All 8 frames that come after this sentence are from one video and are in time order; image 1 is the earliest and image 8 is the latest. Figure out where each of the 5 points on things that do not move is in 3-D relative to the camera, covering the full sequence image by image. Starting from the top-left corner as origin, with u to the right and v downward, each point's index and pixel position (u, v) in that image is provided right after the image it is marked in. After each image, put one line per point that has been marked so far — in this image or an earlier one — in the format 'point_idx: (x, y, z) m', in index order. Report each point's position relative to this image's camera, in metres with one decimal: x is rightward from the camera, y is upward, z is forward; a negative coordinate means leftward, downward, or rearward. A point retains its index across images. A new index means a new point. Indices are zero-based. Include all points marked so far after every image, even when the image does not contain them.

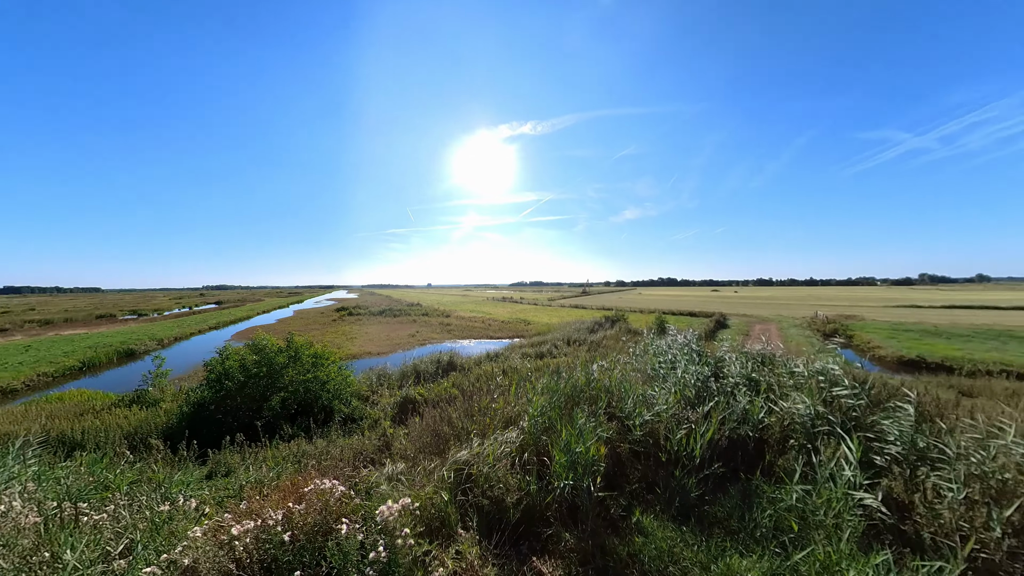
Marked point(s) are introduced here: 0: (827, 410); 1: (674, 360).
0: (+2.6, -1.0, +3.0) m
1: (+2.0, -0.8, +4.3) m
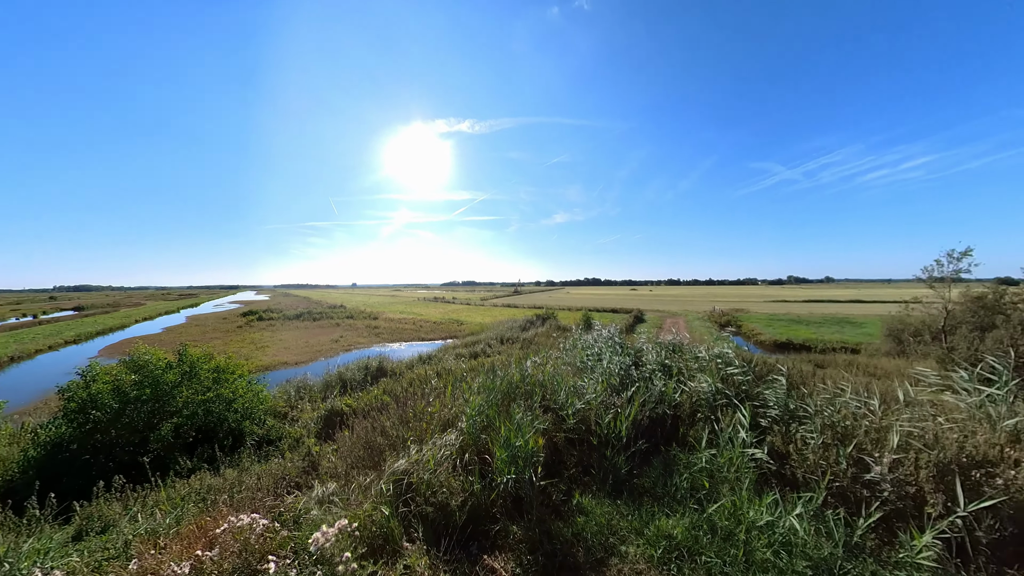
0: (+2.1, -1.0, +3.7) m
1: (+1.2, -0.8, +4.8) m
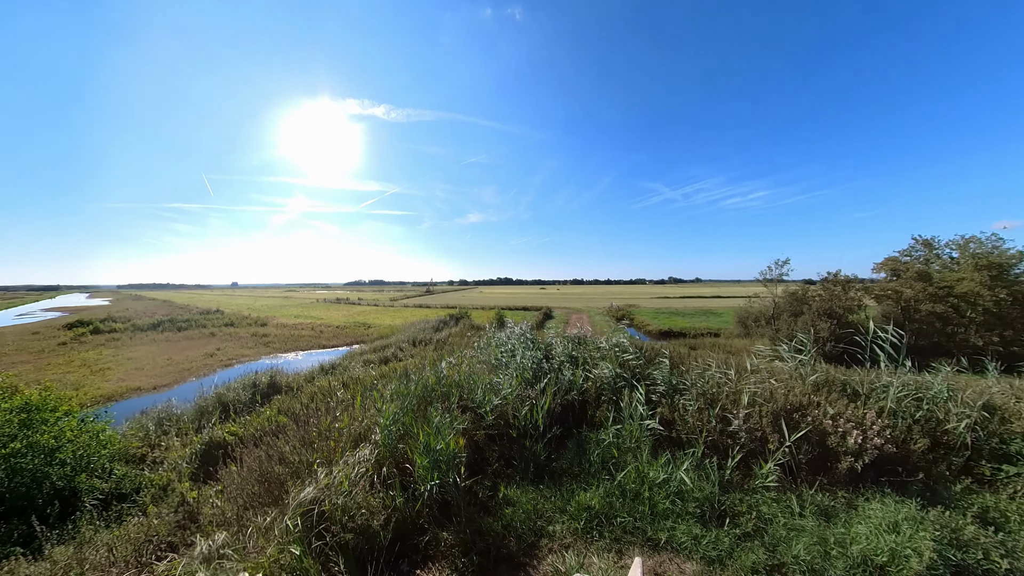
0: (+1.3, -1.0, +4.4) m
1: (+0.1, -0.8, +5.0) m
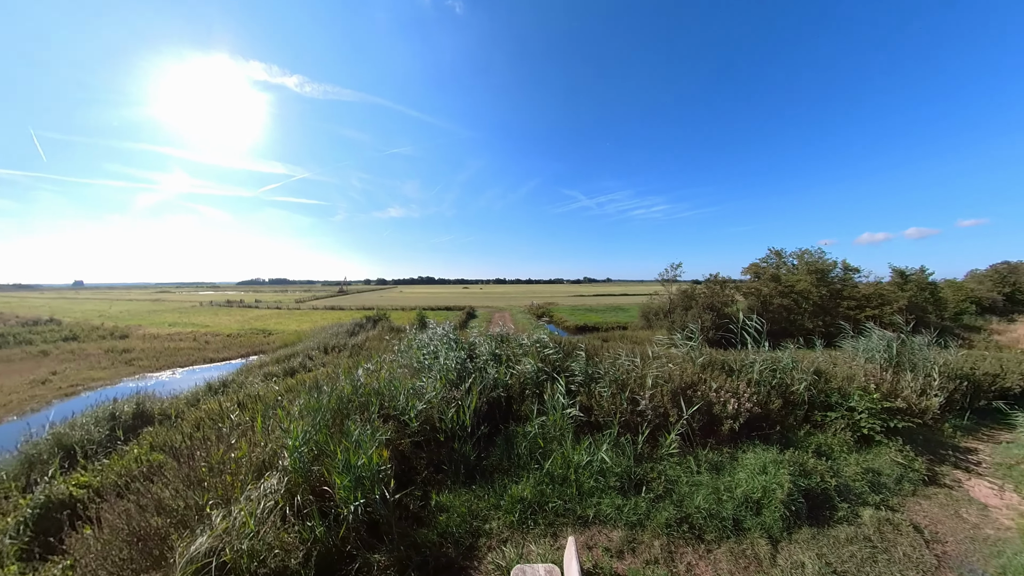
0: (+0.4, -1.0, +4.7) m
1: (-1.0, -0.8, +4.9) m
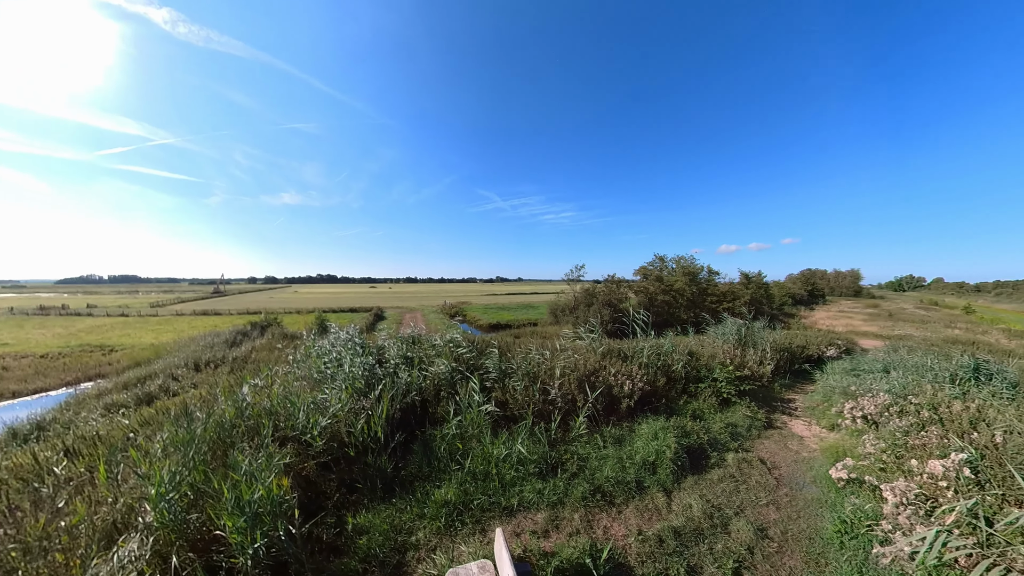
0: (-0.7, -0.9, +4.6) m
1: (-2.0, -0.8, +4.3) m
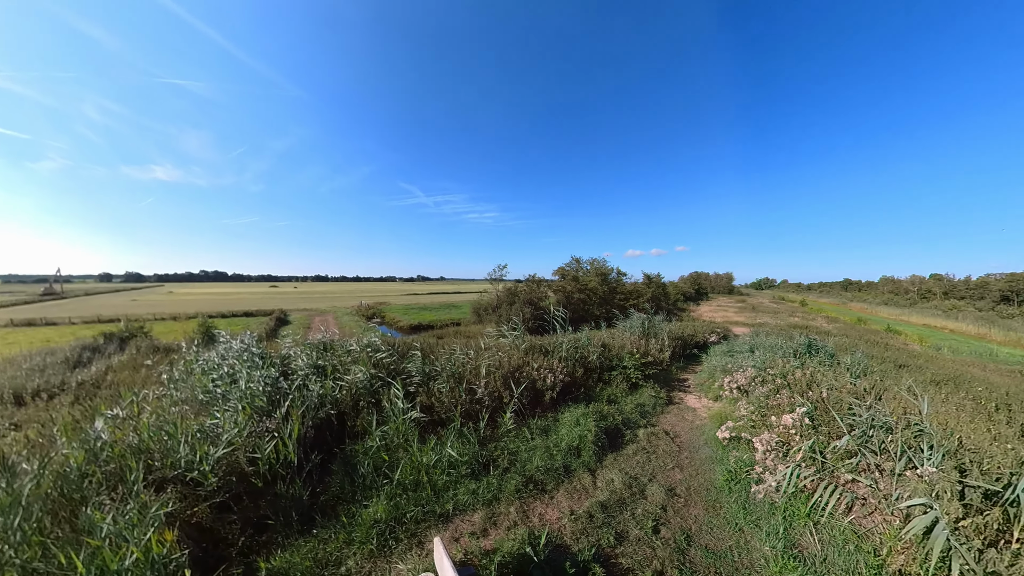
0: (-1.6, -0.9, +4.3) m
1: (-2.7, -0.8, +3.5) m
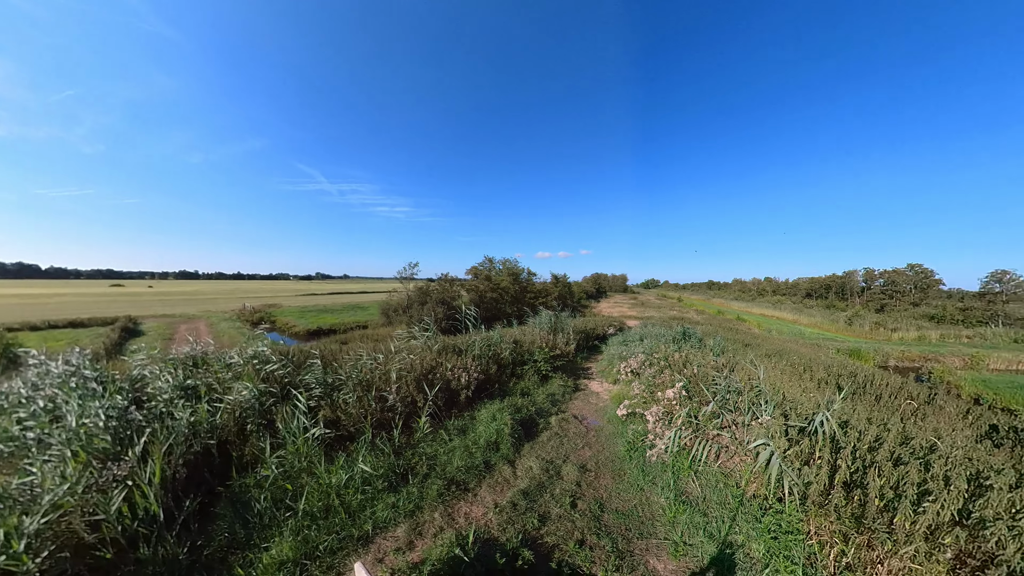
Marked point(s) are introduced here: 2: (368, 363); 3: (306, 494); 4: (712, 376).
0: (-2.4, -0.9, +3.5) m
1: (-3.2, -0.8, +2.4) m
2: (-1.8, -0.9, +4.3) m
3: (-1.8, -1.8, +3.3) m
4: (+2.1, -0.9, +4.0) m
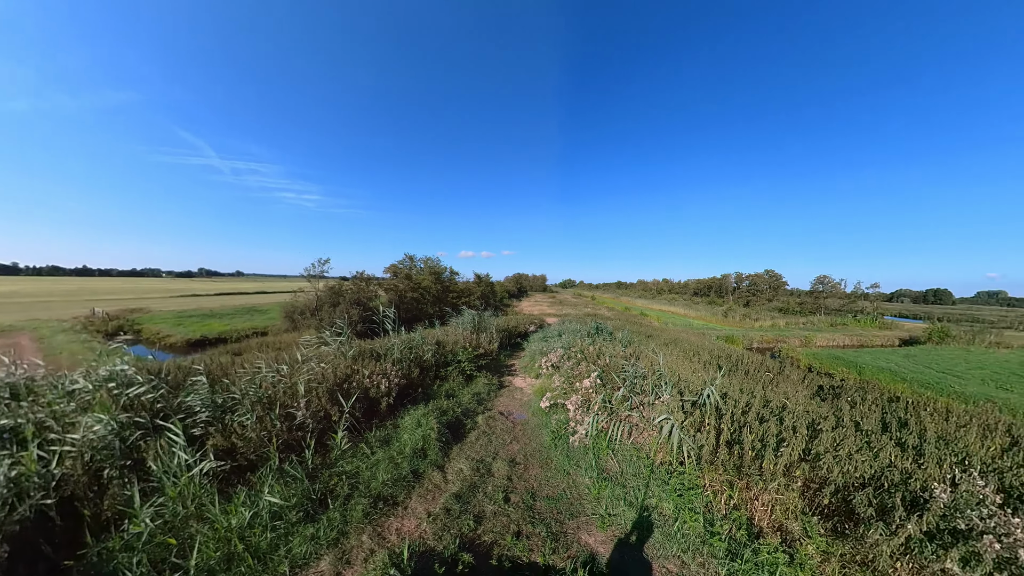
0: (-2.8, -0.9, +2.7) m
1: (-3.2, -0.8, +1.4) m
2: (-2.5, -0.9, +3.6) m
3: (-2.2, -1.8, +2.6) m
4: (+1.3, -0.9, +4.5) m
